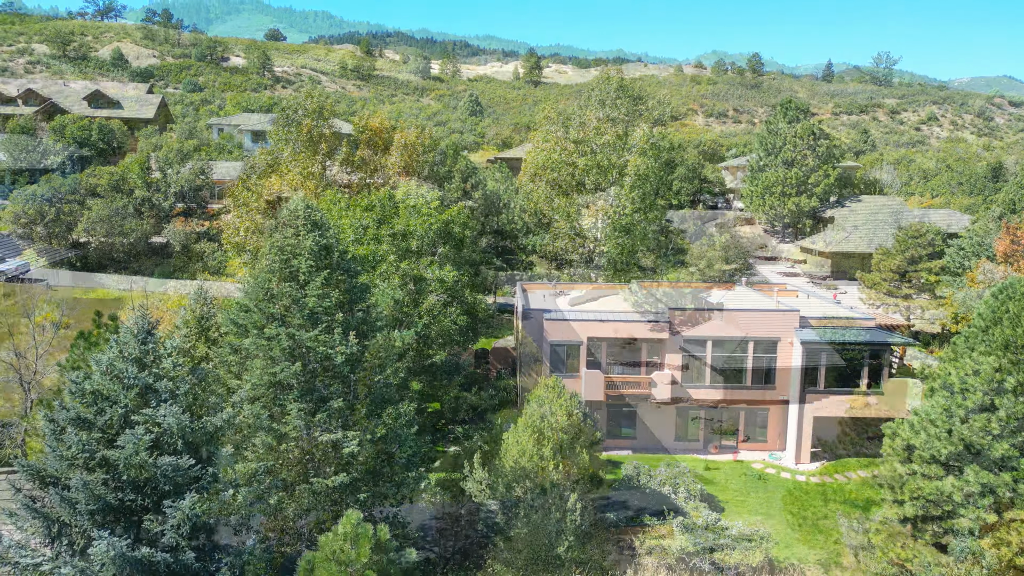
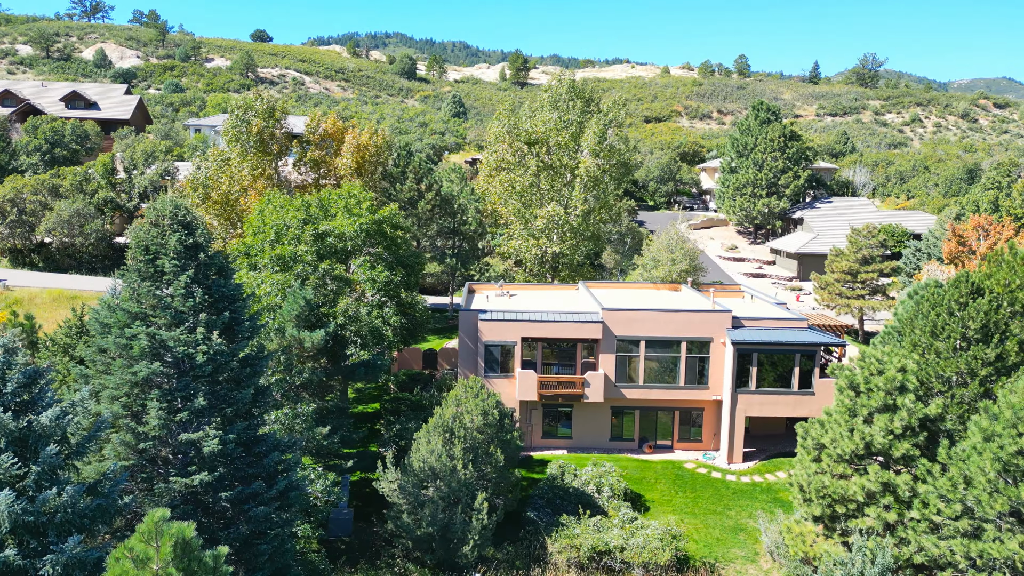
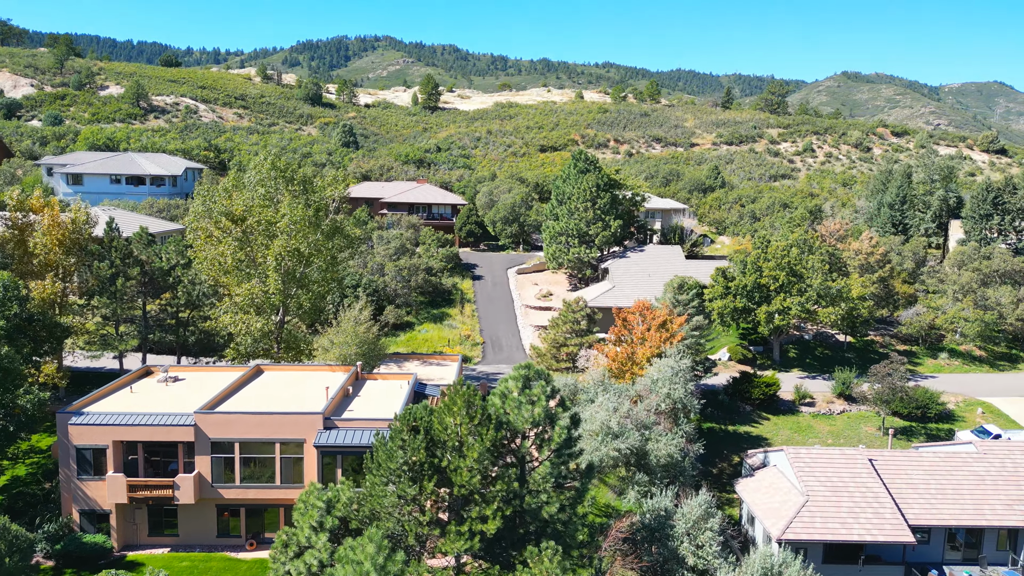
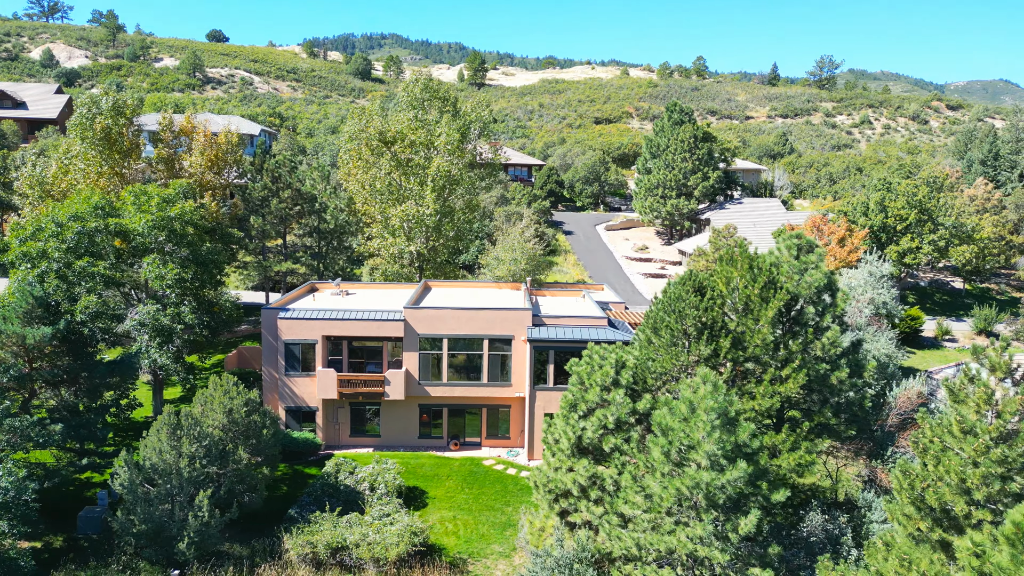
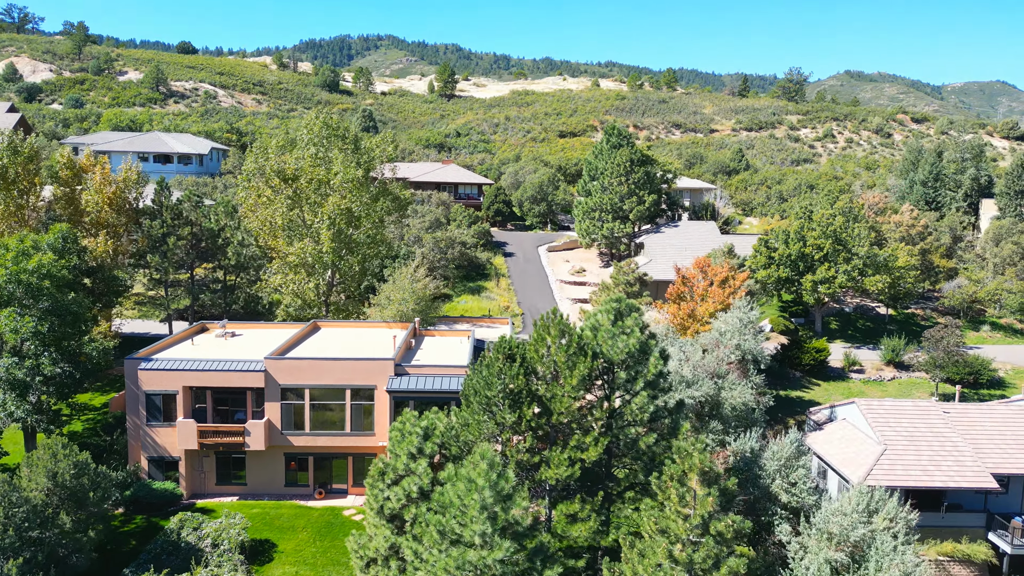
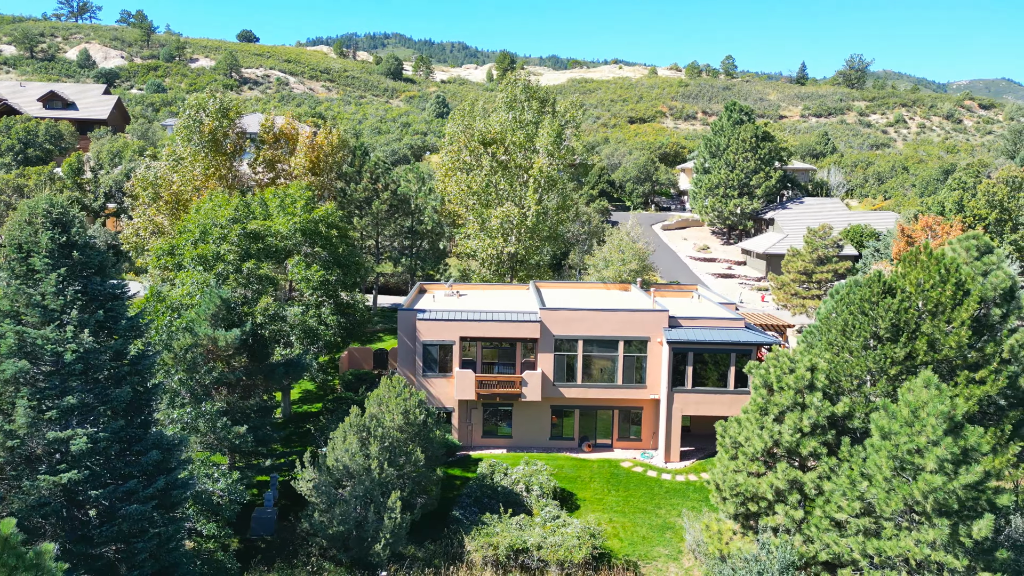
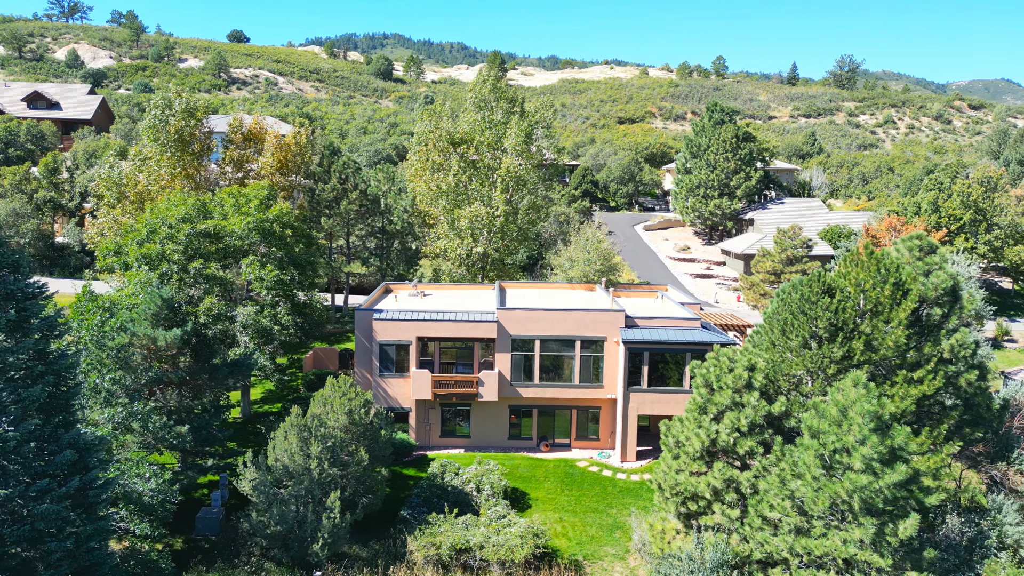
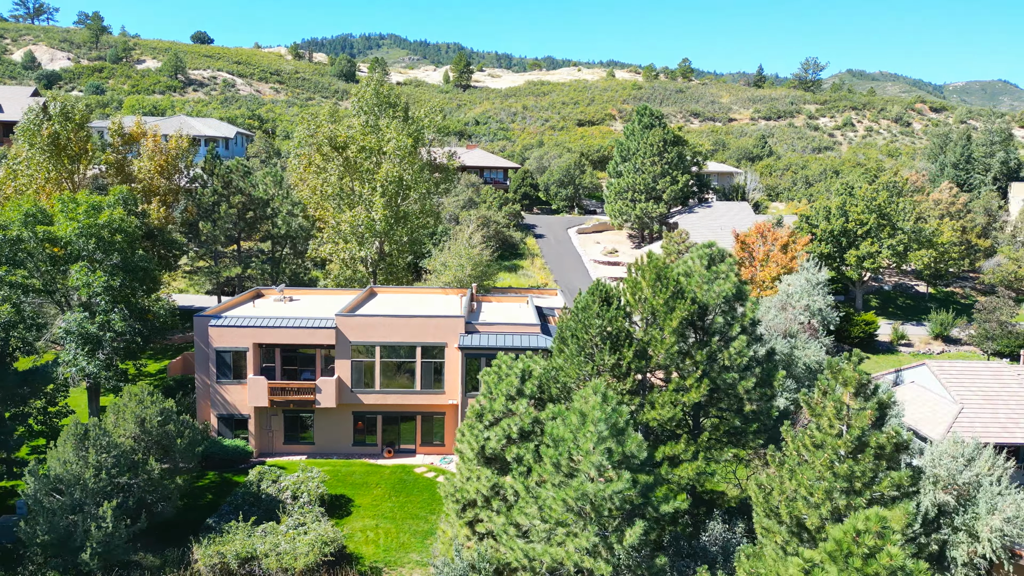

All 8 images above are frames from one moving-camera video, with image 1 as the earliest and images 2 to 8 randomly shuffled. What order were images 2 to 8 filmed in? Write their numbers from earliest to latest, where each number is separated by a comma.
2, 6, 7, 4, 8, 5, 3
